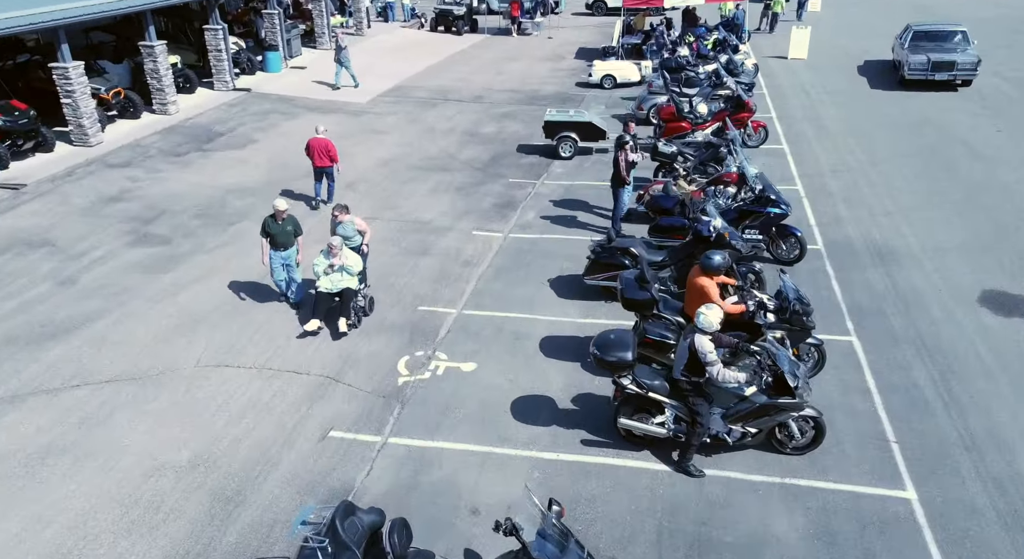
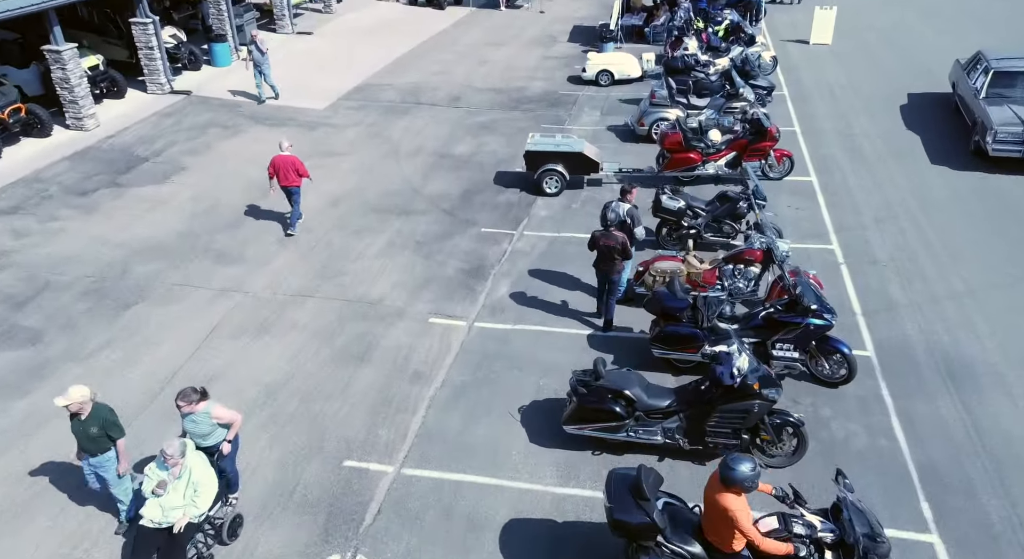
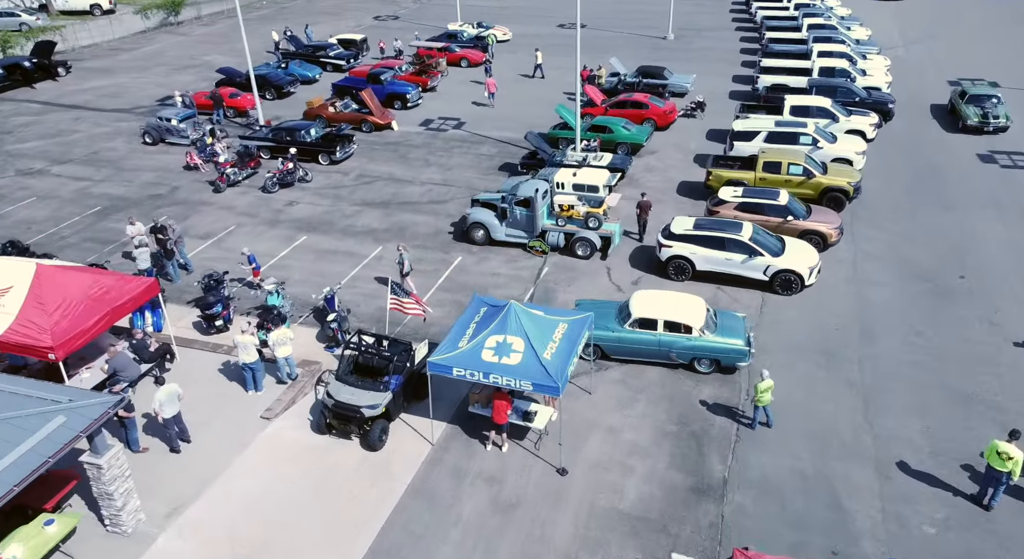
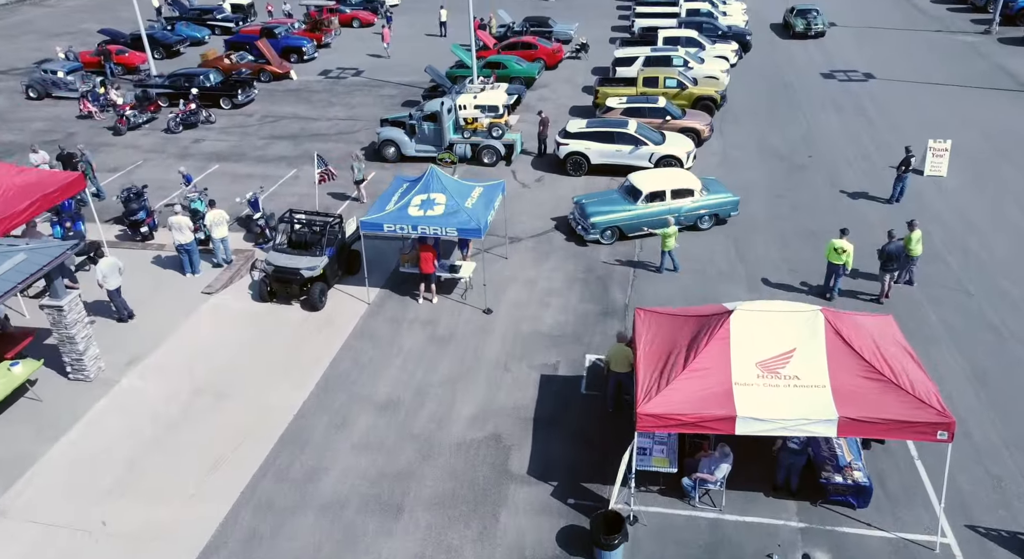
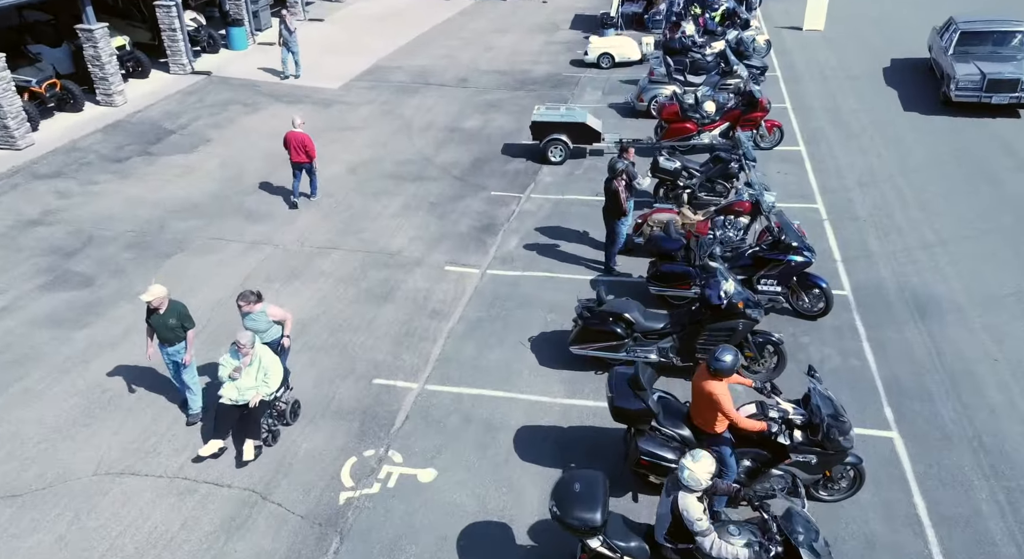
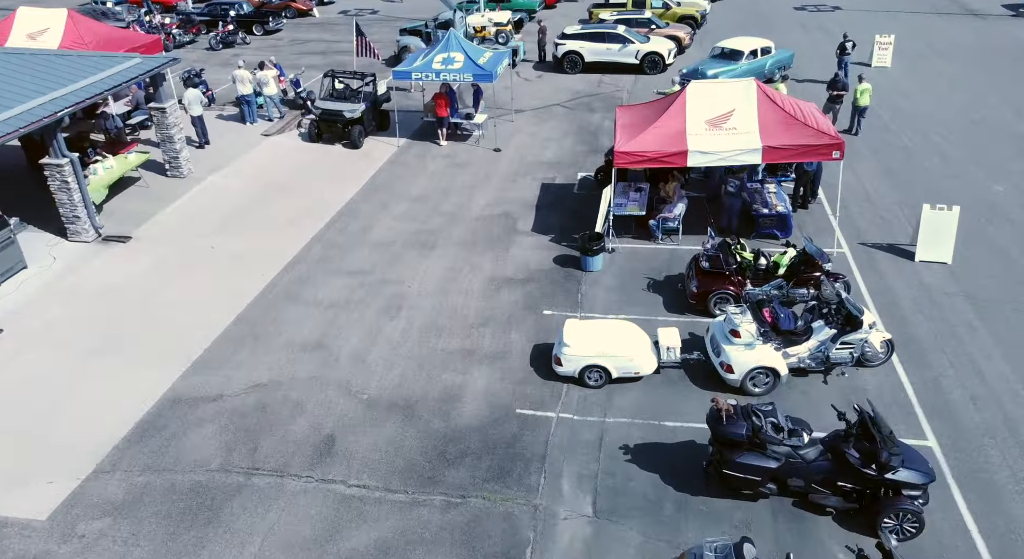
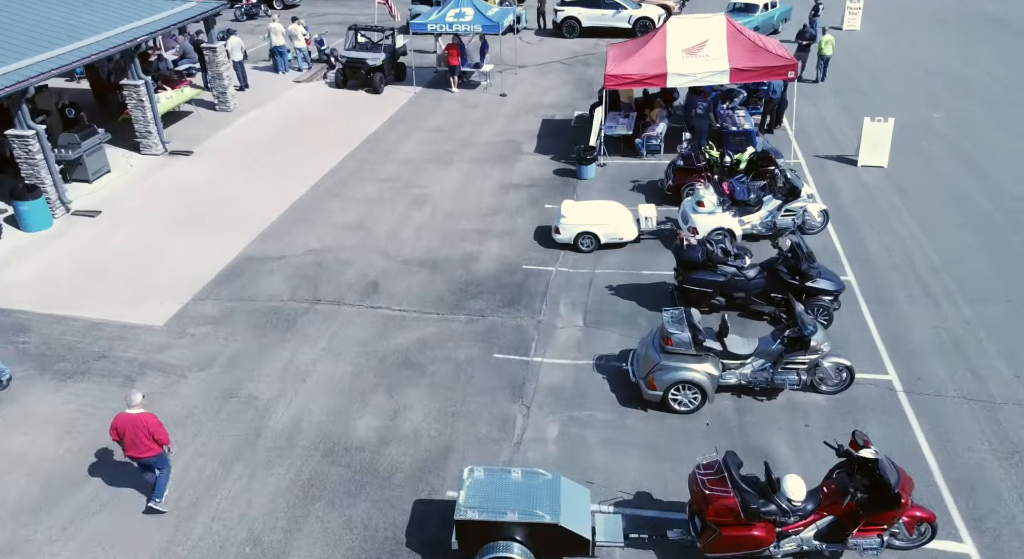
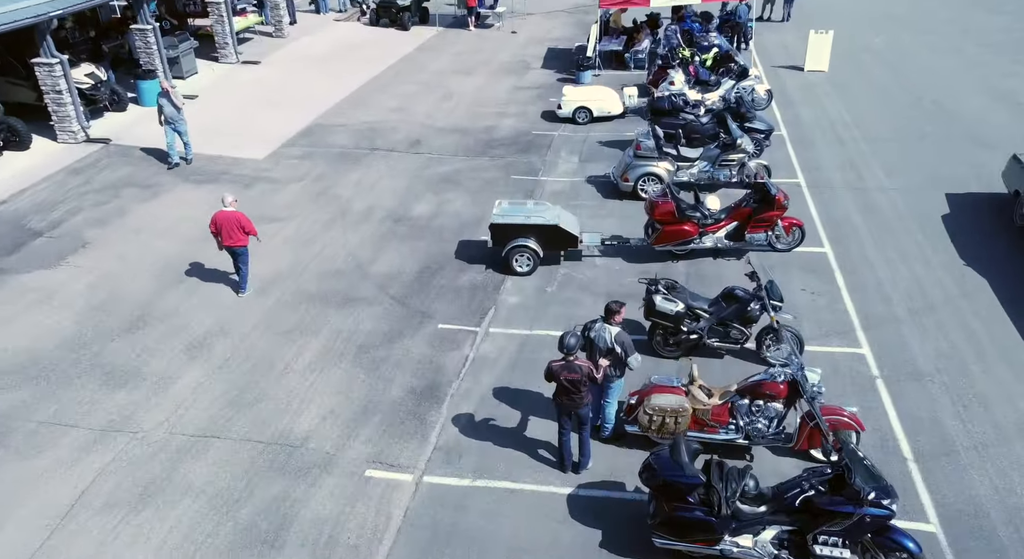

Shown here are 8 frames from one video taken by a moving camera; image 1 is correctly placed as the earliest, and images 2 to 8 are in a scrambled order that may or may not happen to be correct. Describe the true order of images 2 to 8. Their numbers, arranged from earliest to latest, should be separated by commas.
5, 2, 8, 7, 6, 4, 3
